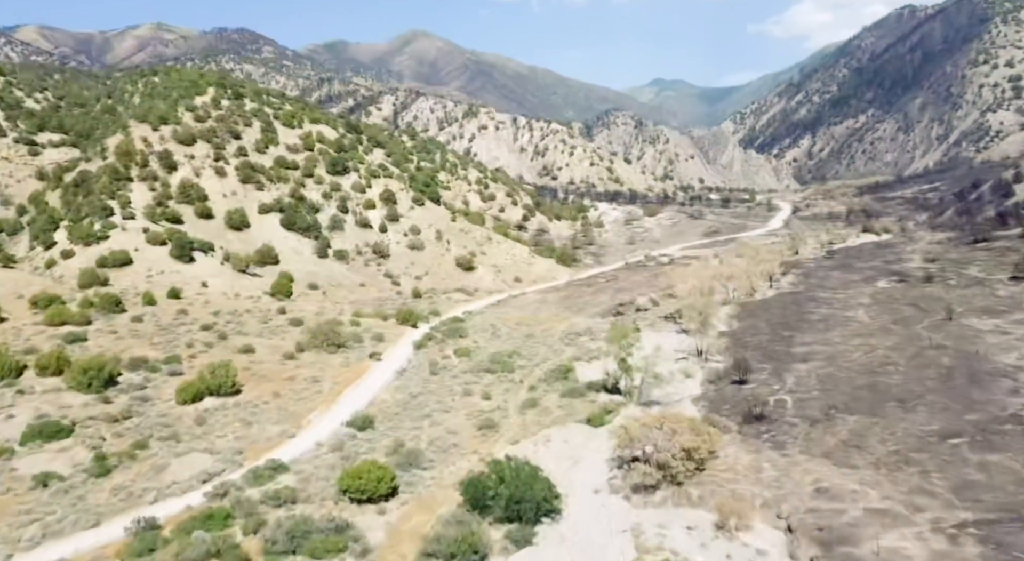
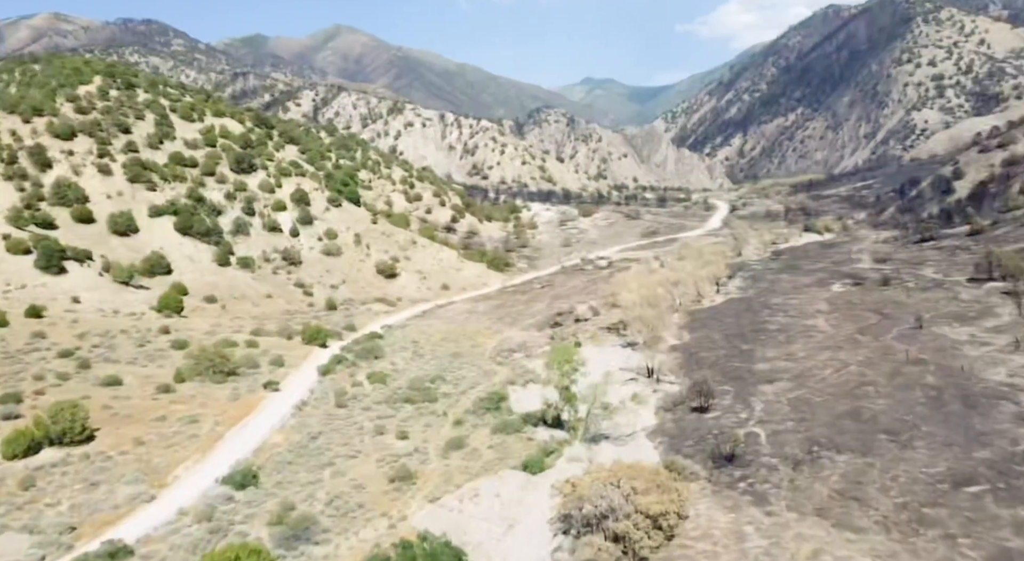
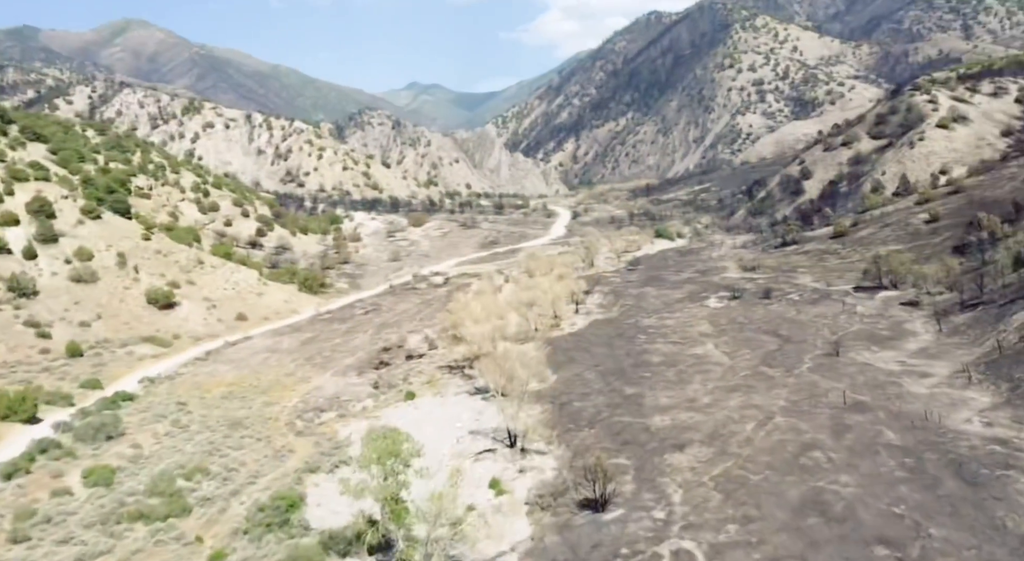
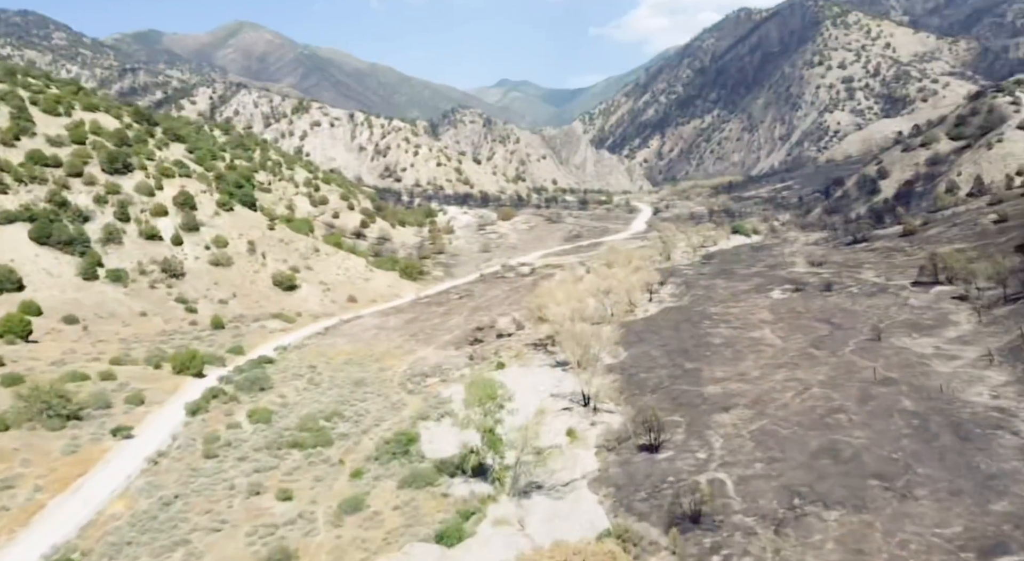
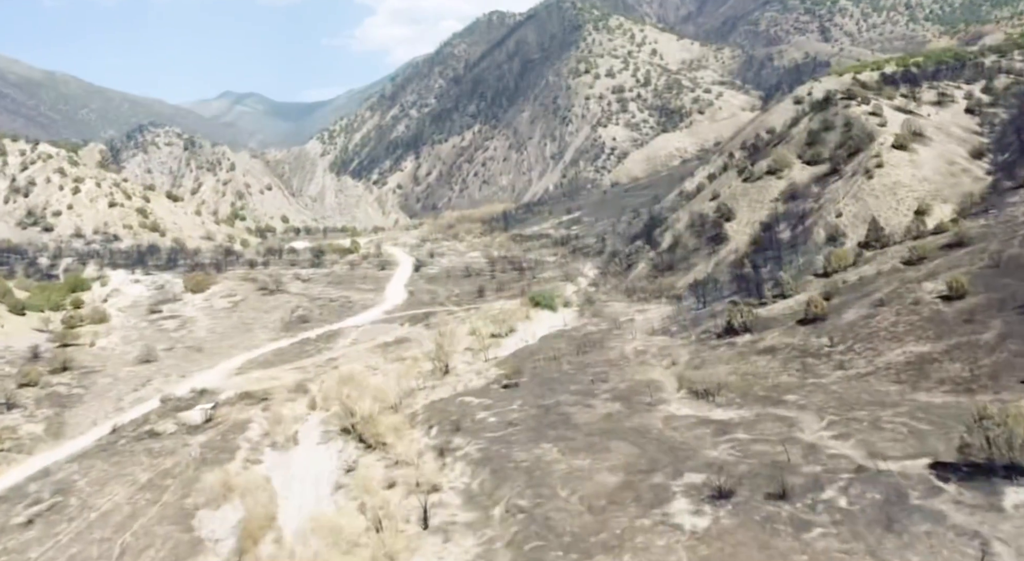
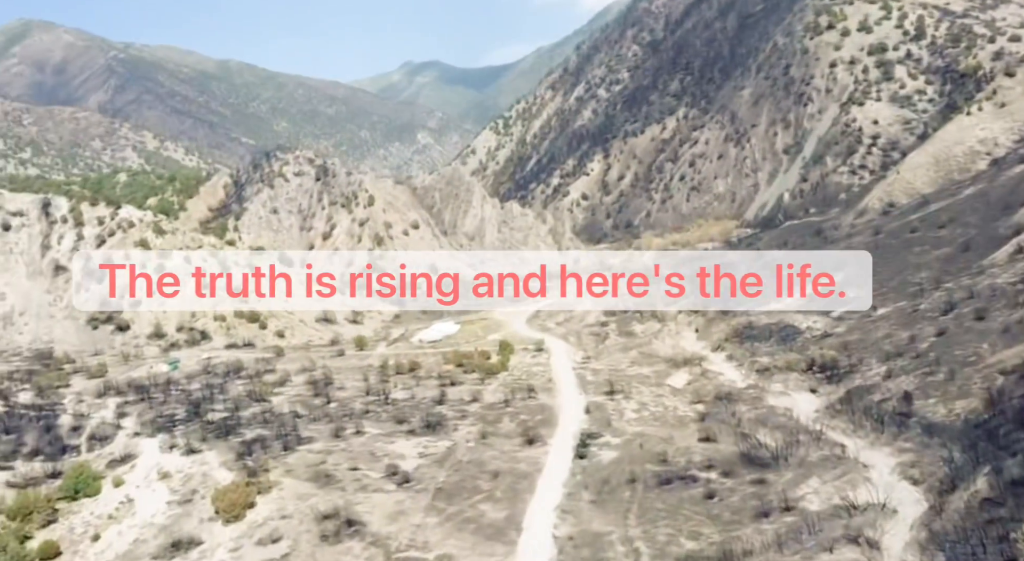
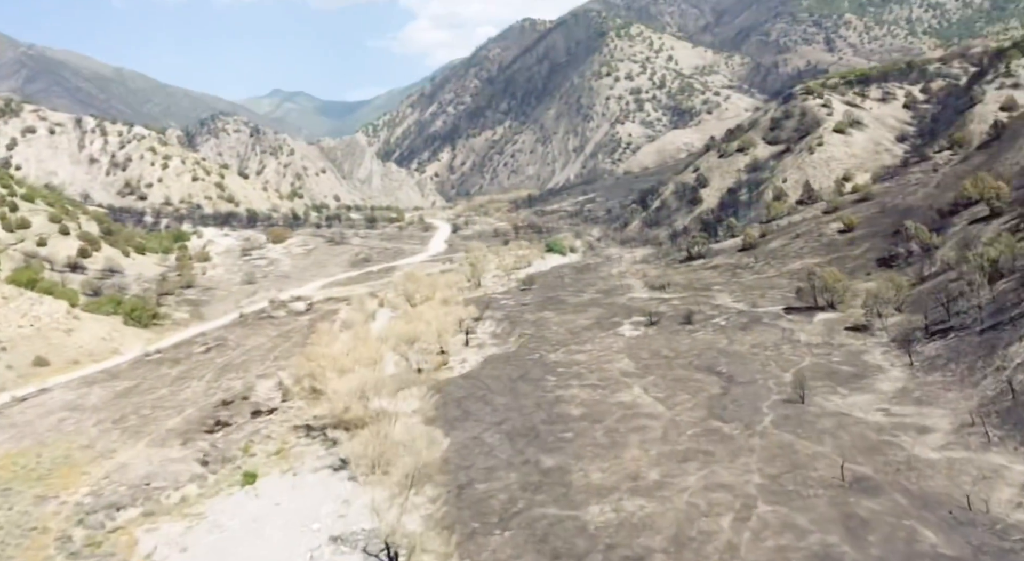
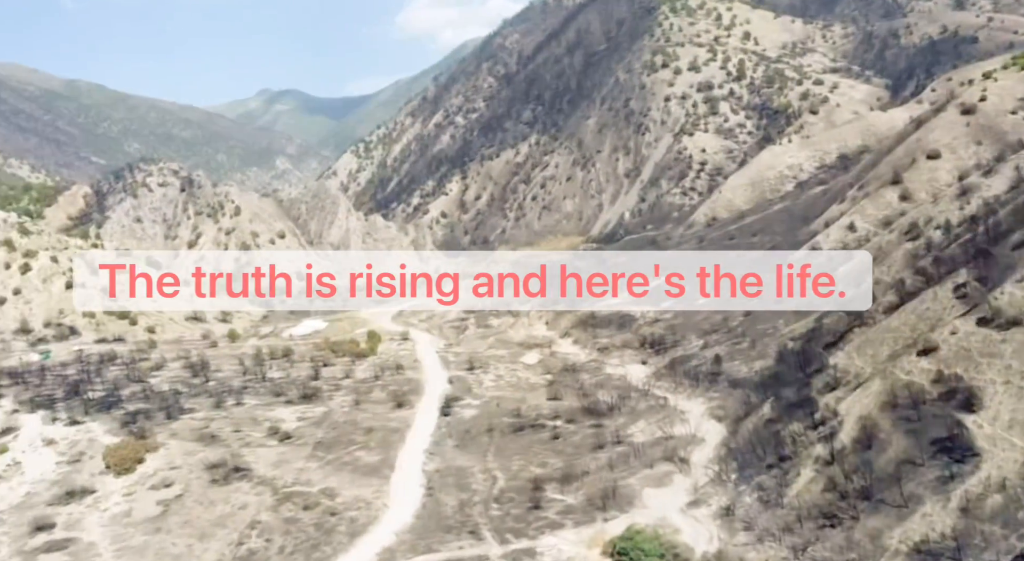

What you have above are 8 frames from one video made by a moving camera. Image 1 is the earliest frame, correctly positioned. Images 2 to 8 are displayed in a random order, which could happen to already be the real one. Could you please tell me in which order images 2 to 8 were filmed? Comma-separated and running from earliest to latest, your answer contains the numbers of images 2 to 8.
2, 4, 3, 7, 5, 8, 6
